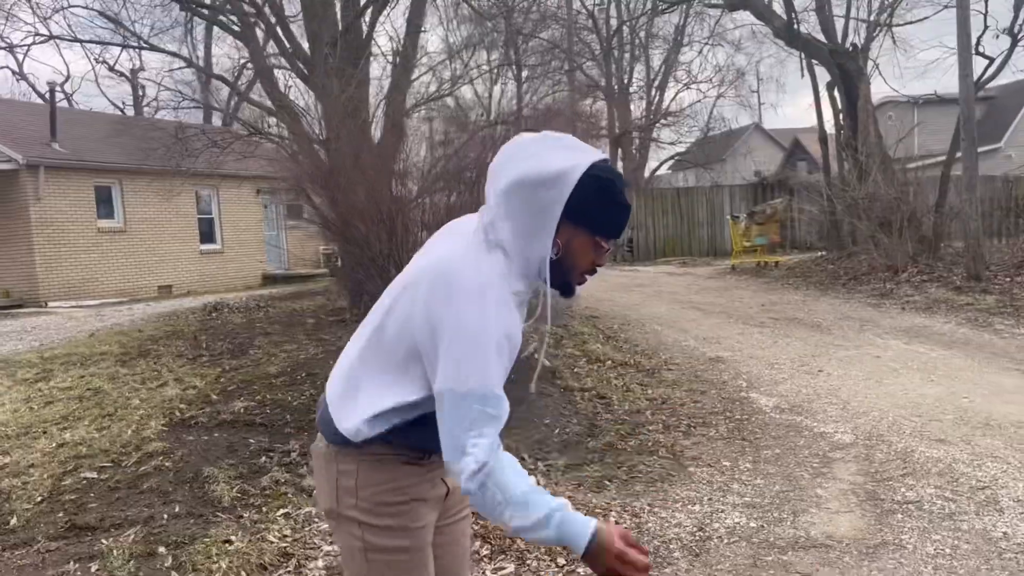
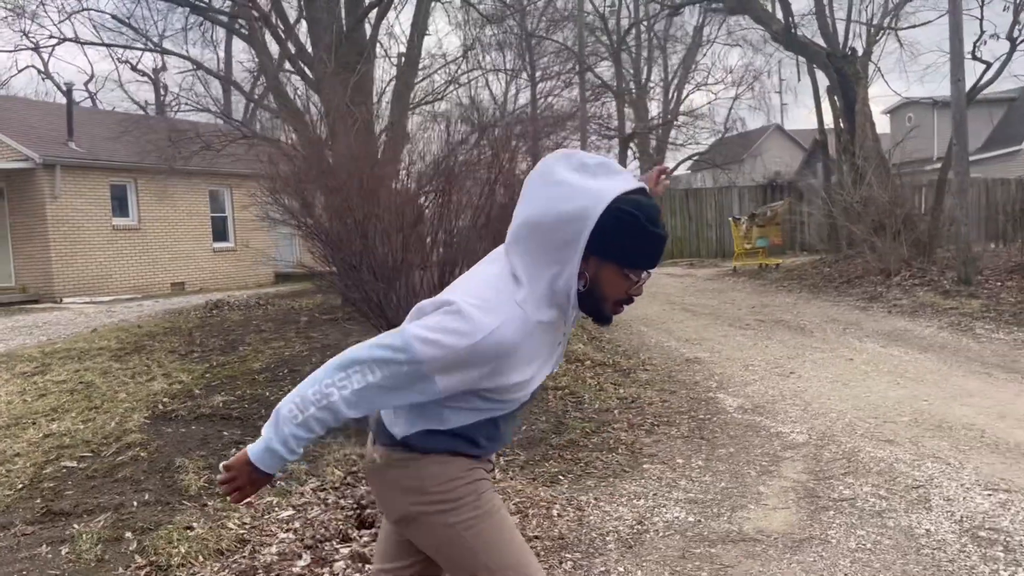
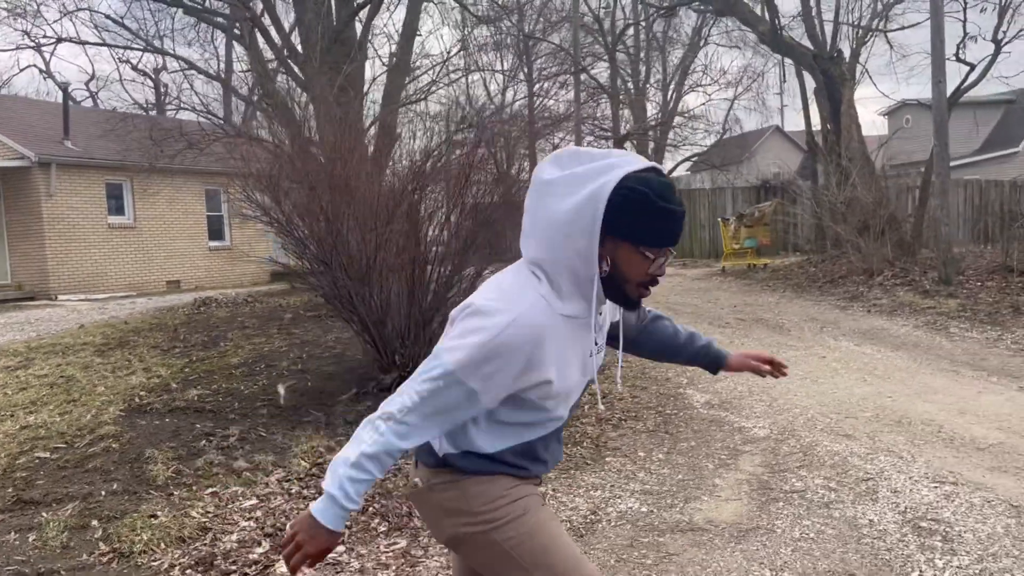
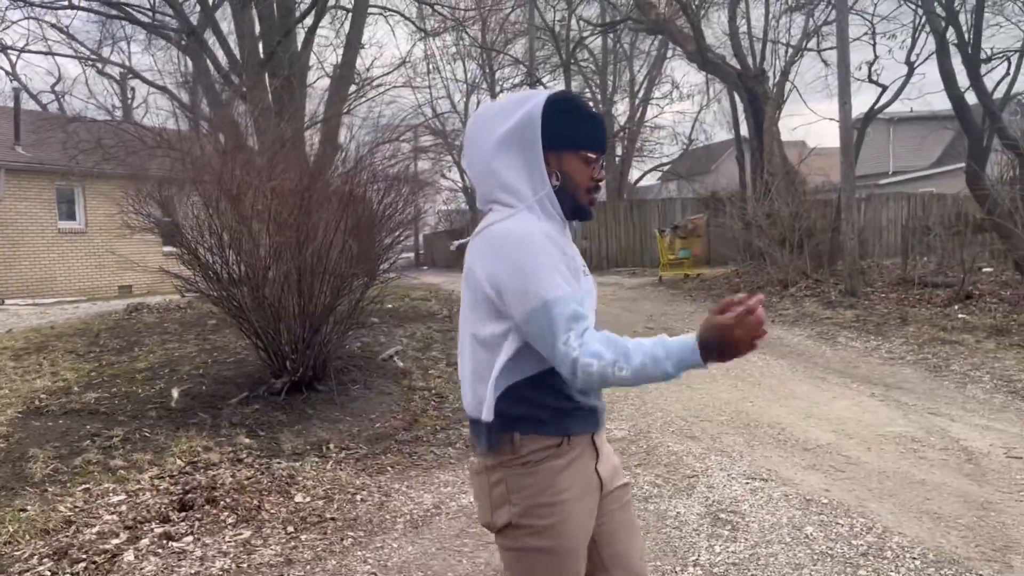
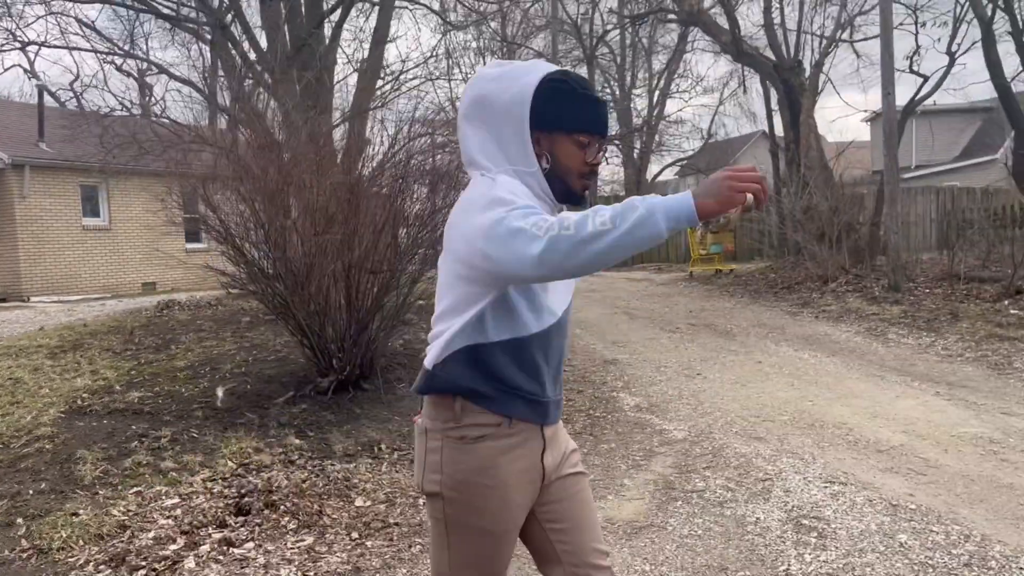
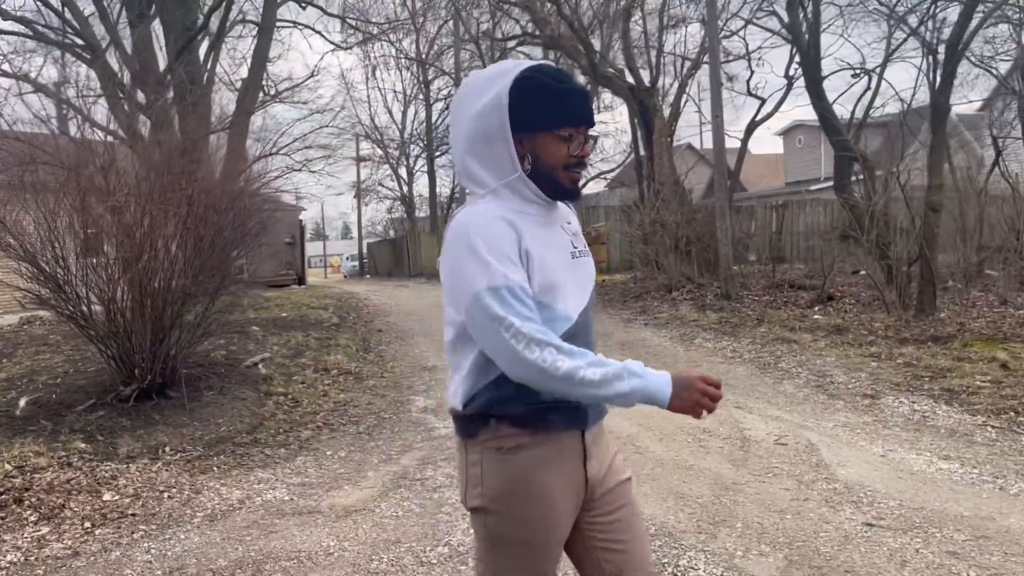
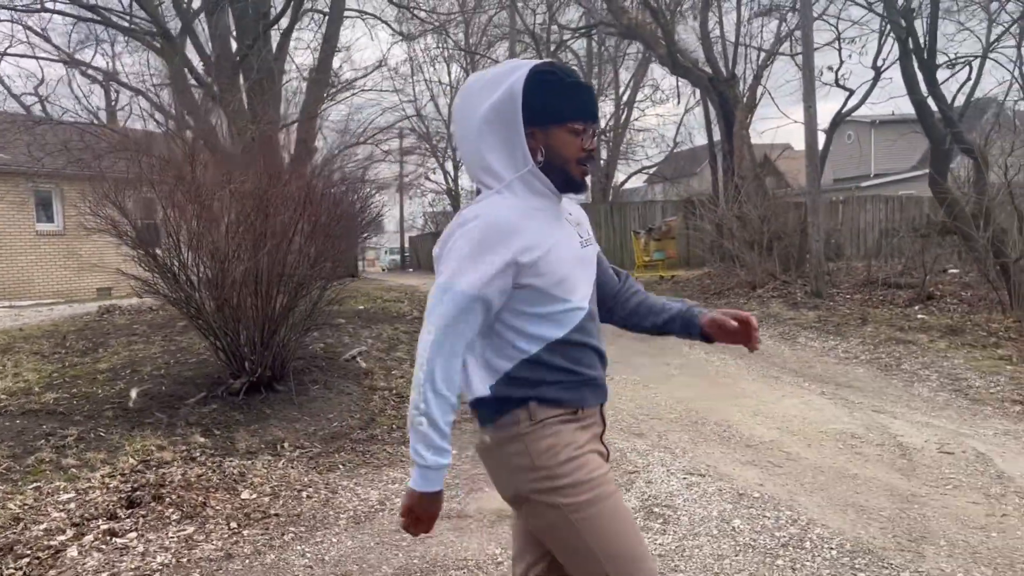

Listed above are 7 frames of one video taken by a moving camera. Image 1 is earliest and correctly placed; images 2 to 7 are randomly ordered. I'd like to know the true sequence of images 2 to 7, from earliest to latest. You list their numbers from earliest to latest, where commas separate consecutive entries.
2, 3, 5, 4, 7, 6
